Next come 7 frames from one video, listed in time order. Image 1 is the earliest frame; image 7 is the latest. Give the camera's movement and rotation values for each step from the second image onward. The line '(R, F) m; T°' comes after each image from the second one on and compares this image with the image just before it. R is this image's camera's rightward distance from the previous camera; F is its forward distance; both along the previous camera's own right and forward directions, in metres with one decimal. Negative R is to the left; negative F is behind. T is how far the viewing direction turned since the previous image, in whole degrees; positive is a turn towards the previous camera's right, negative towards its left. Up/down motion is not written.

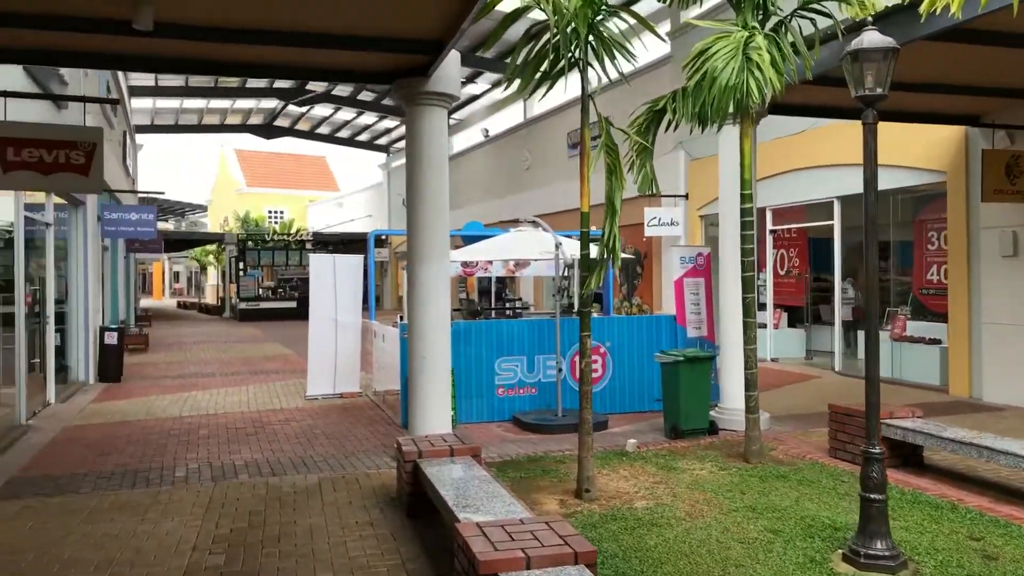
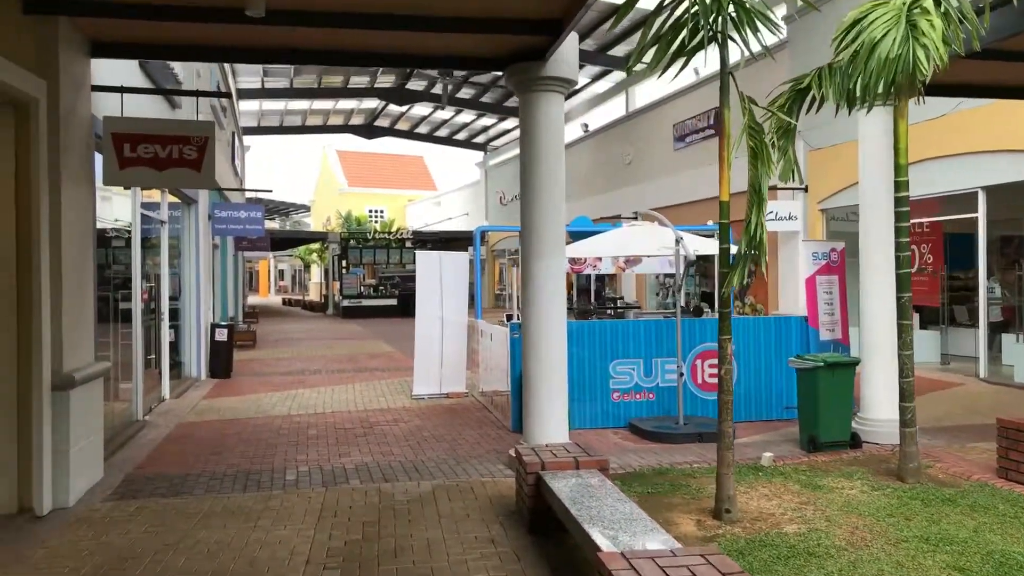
(-0.2, +0.4) m; -7°
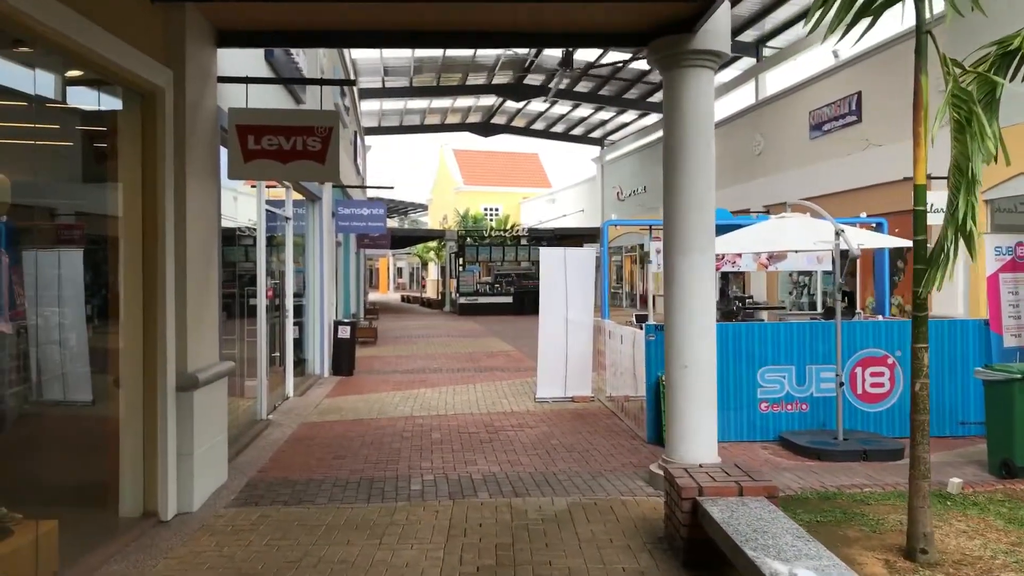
(-0.2, +0.5) m; -8°
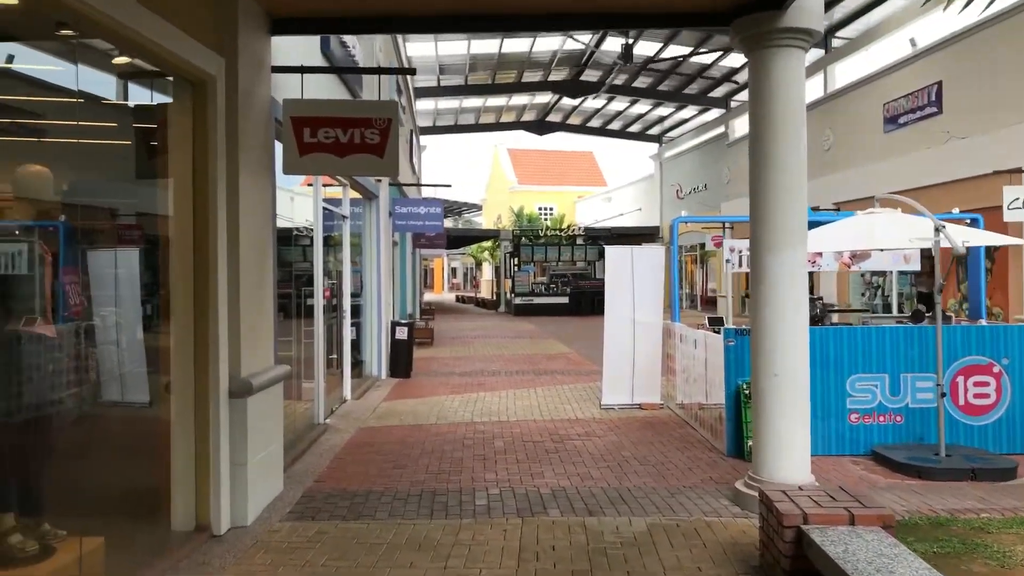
(-0.1, +0.4) m; -4°
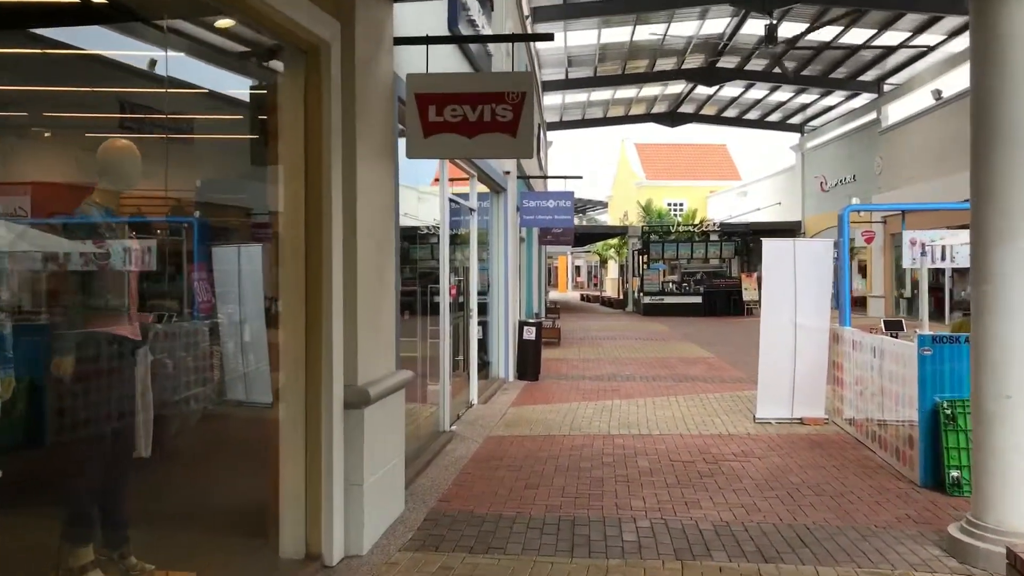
(-0.2, +0.8) m; -9°
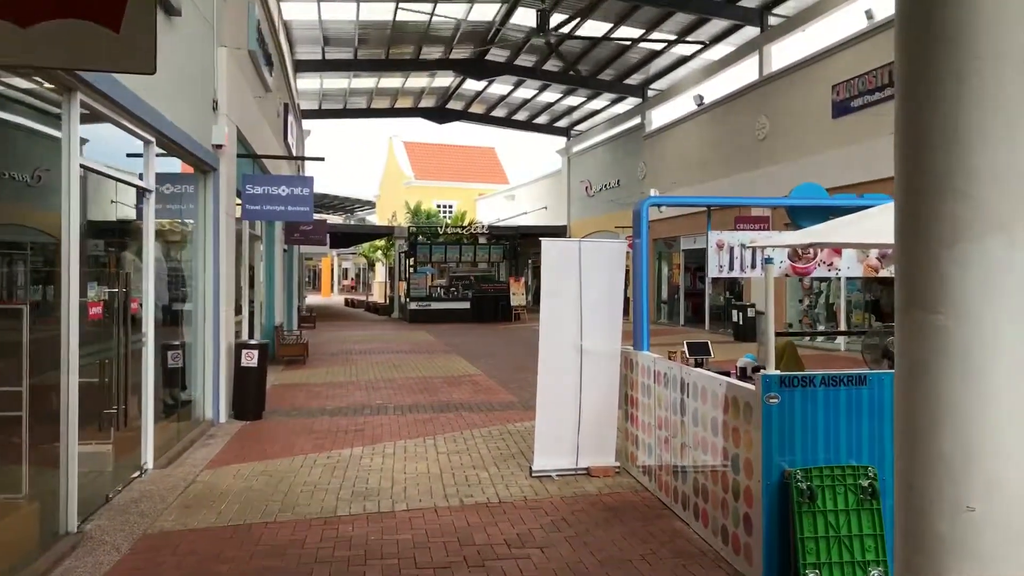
(+0.5, +2.2) m; +16°
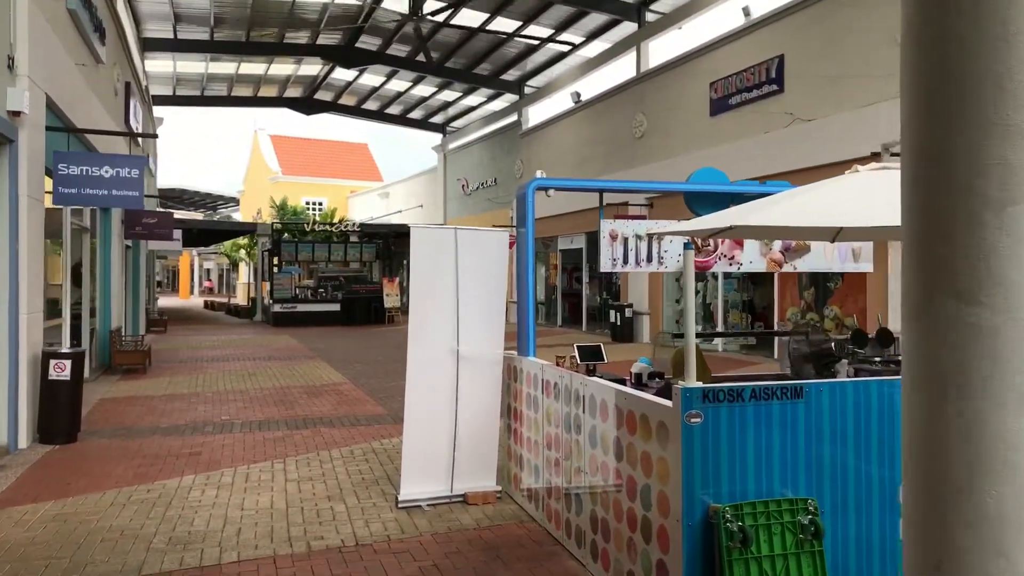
(+0.1, +0.9) m; +9°
